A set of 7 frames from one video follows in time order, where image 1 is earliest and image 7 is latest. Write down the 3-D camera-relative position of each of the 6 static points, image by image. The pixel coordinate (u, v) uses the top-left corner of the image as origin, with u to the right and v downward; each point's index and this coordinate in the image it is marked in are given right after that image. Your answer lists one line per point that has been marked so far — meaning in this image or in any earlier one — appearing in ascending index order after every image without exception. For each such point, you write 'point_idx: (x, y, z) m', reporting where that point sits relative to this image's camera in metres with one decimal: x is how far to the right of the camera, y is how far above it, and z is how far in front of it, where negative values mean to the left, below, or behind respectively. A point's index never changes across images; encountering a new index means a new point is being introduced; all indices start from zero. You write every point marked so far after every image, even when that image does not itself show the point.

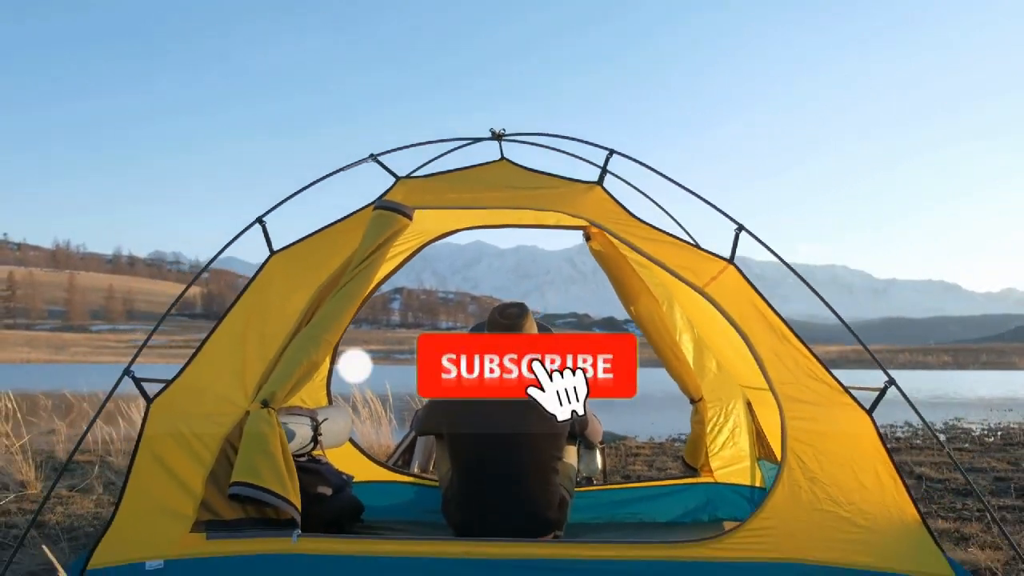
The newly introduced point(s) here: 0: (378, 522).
0: (-0.8, -1.3, +4.6) m
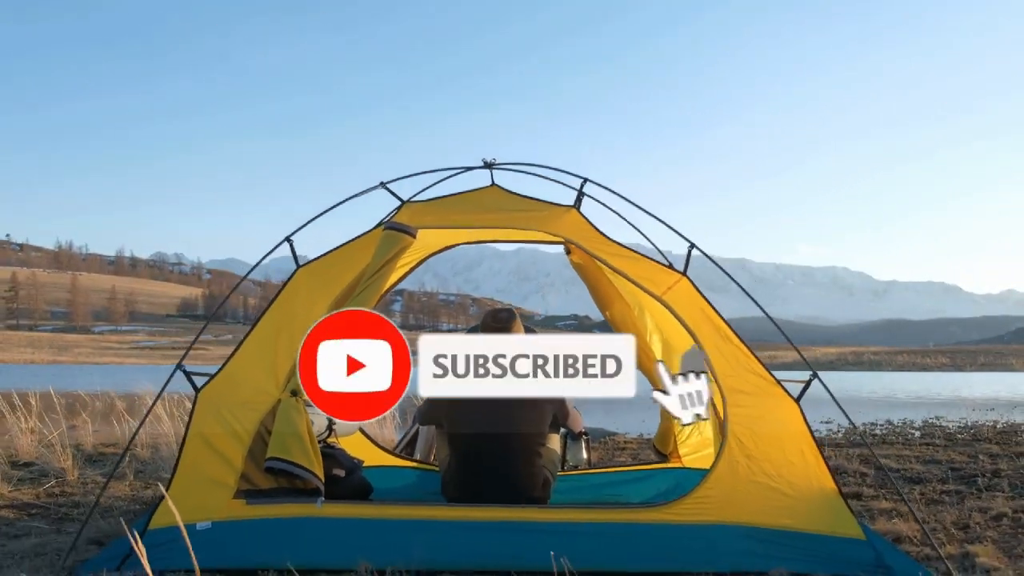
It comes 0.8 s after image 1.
0: (-0.9, -1.3, +5.2) m
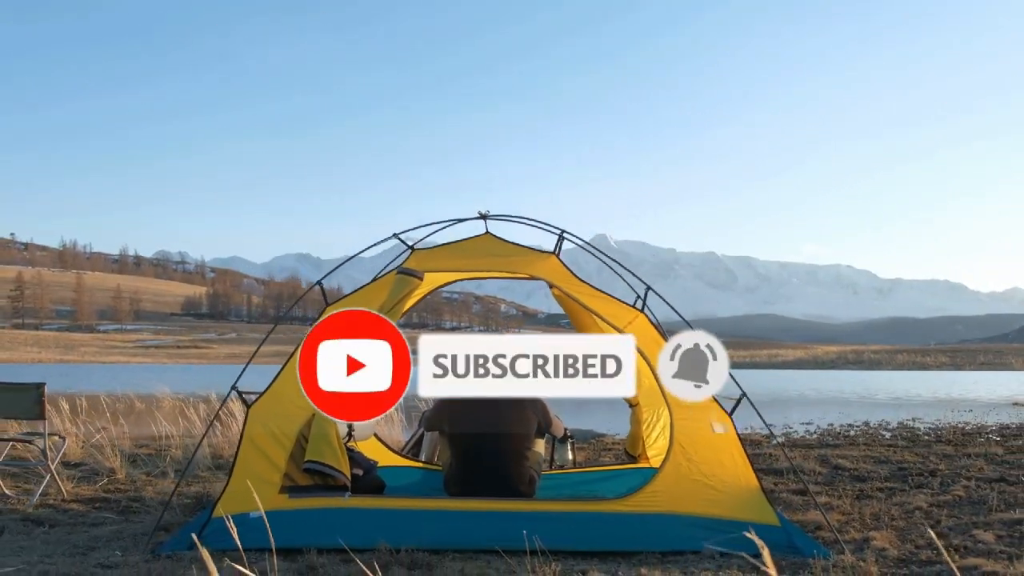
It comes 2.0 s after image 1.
0: (-0.9, -1.5, +6.2) m
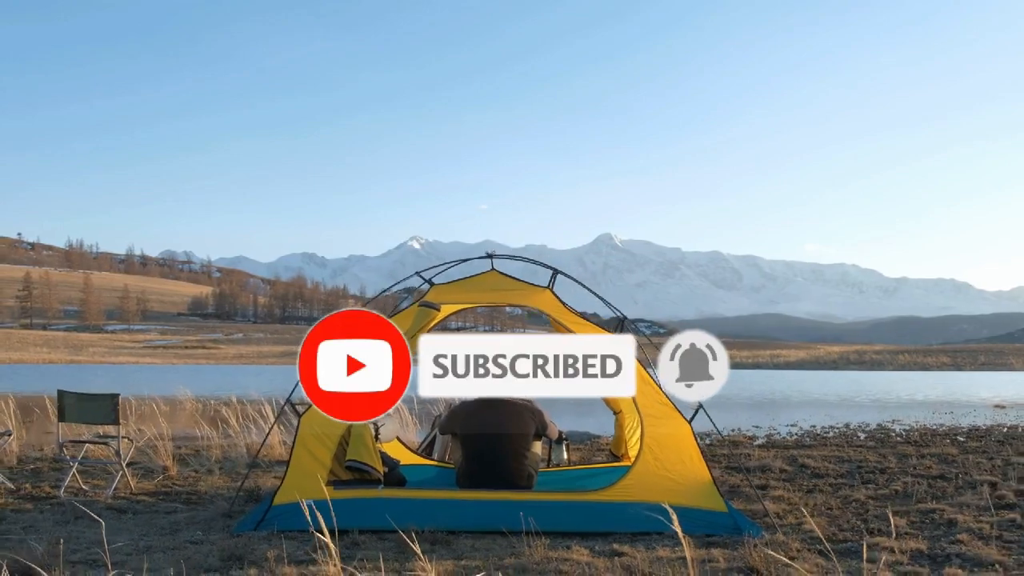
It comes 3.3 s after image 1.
0: (-0.9, -1.8, +7.3) m
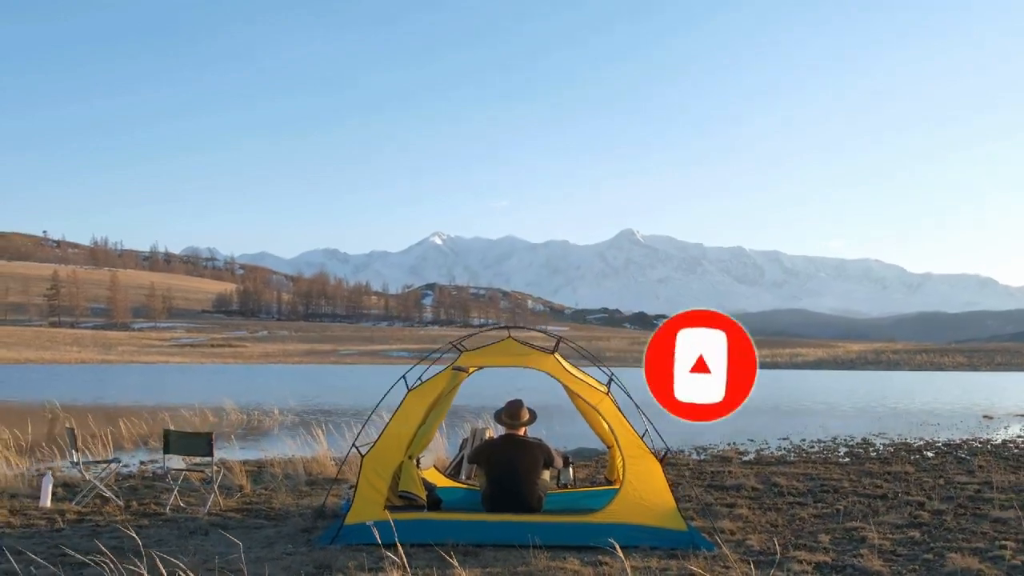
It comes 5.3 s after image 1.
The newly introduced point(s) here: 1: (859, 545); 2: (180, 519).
0: (-0.8, -2.5, +9.1) m
1: (+3.2, -2.4, +7.3) m
2: (-3.8, -2.6, +8.9) m
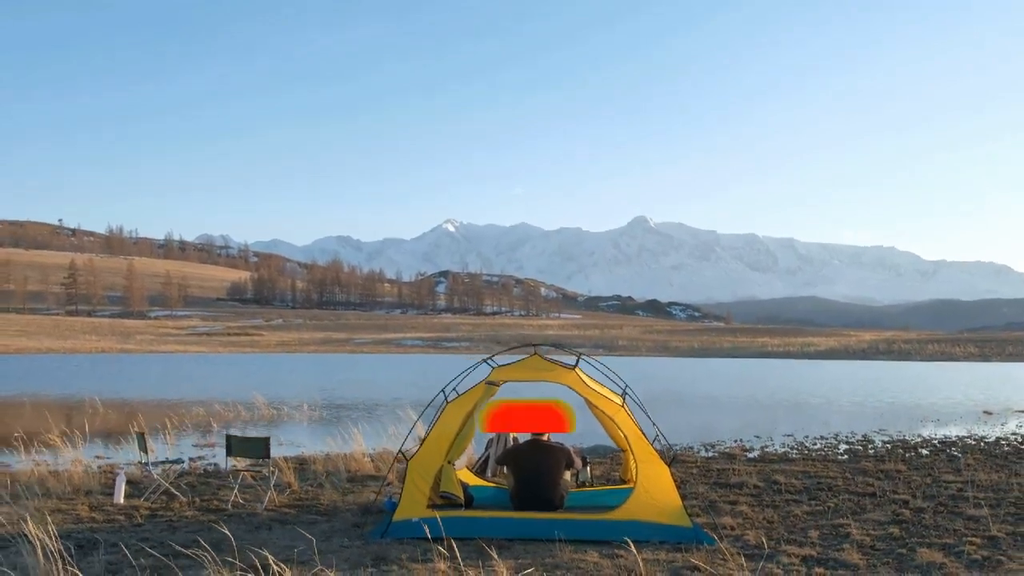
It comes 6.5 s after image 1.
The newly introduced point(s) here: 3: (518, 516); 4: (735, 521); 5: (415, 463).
0: (-0.4, -2.7, +10.3) m
1: (+3.5, -2.7, +8.4) m
2: (-3.4, -2.9, +10.1) m
3: (0.0, -2.5, +8.7) m
4: (+2.6, -2.8, +9.3) m
5: (-1.1, -2.0, +8.9) m
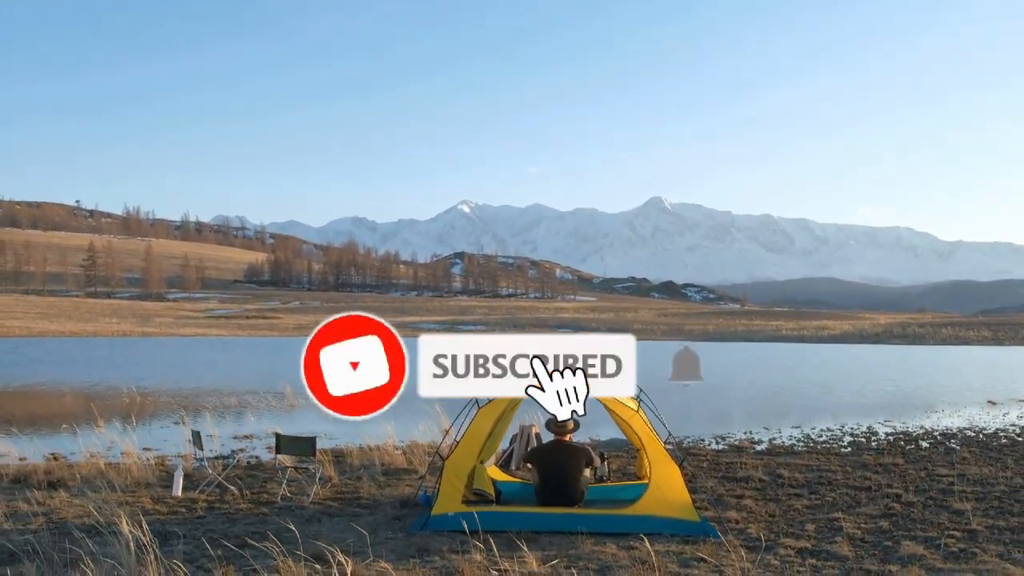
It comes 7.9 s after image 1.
0: (-0.1, -2.9, +11.3) m
1: (+3.8, -2.9, +9.3) m
2: (-3.1, -3.1, +11.2) m
3: (+0.4, -2.8, +9.7) m
4: (+3.0, -3.0, +10.3) m
5: (-0.8, -2.2, +9.9) m
